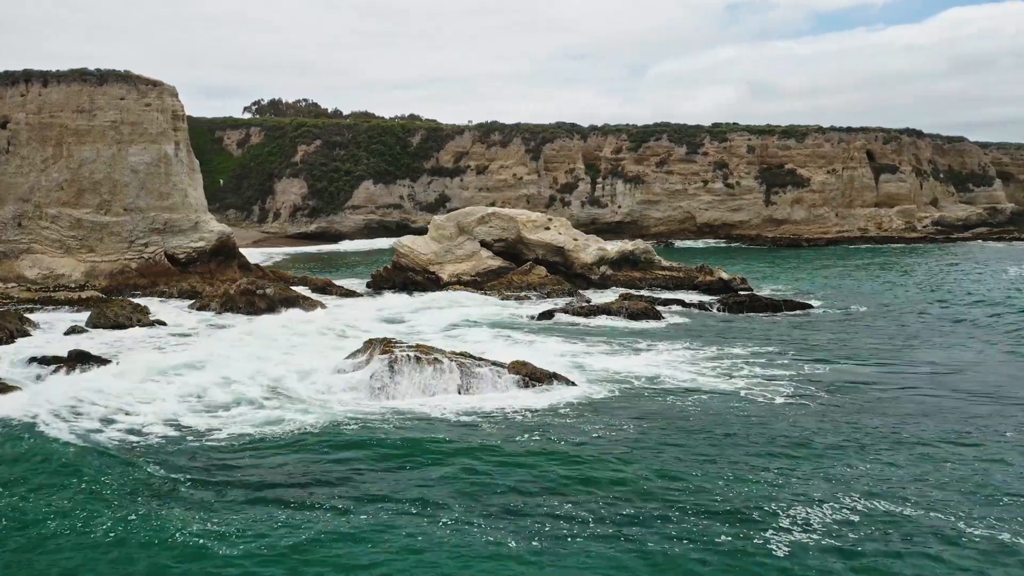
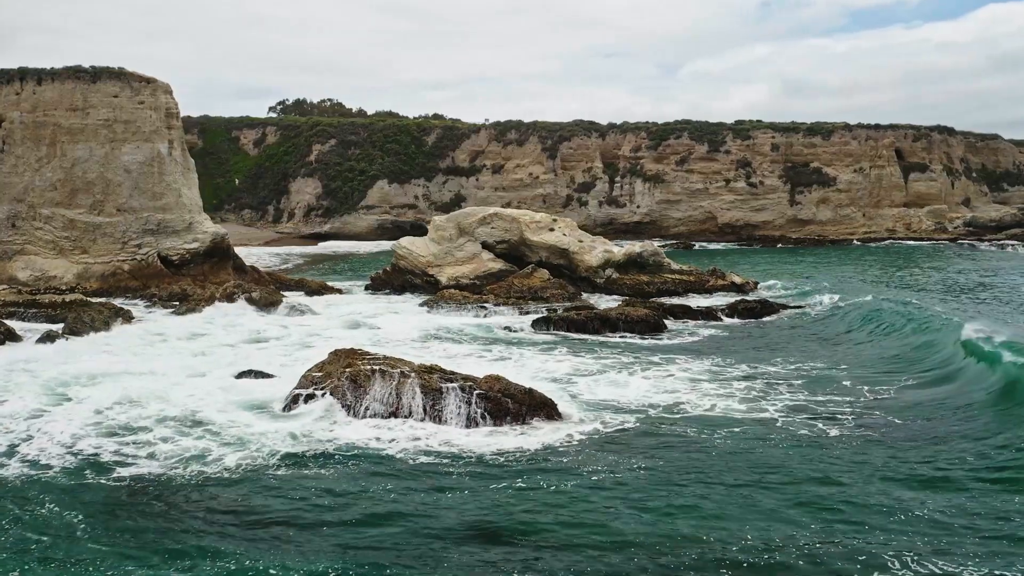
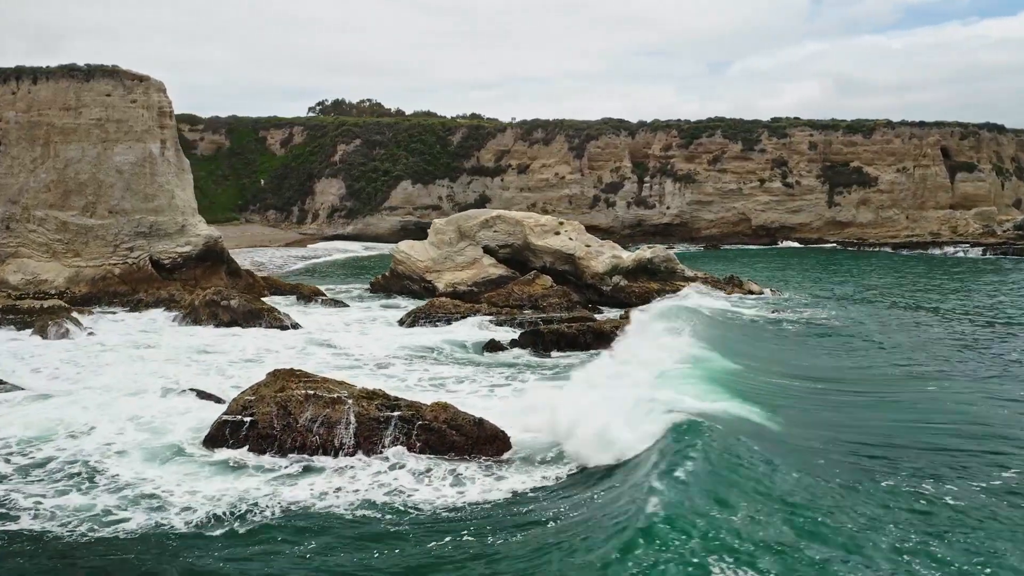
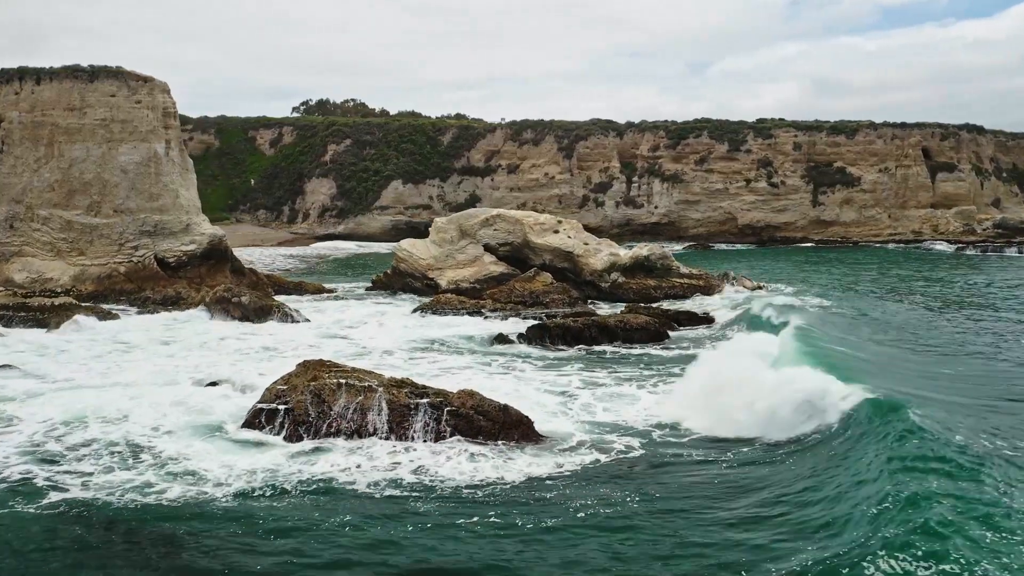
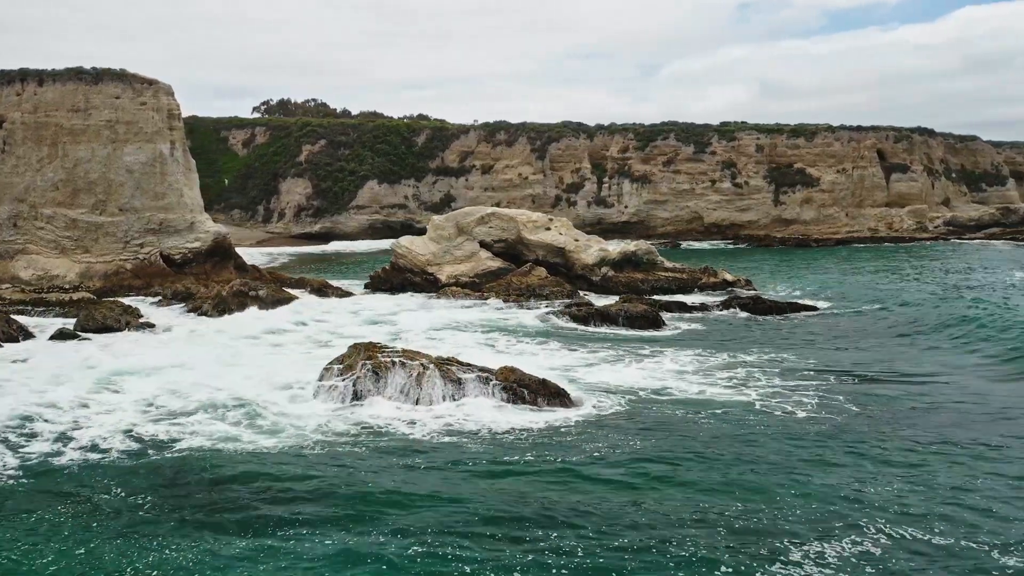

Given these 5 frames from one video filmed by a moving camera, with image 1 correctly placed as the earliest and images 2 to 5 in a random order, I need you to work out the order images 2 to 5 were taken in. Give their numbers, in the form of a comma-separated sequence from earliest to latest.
5, 2, 4, 3
